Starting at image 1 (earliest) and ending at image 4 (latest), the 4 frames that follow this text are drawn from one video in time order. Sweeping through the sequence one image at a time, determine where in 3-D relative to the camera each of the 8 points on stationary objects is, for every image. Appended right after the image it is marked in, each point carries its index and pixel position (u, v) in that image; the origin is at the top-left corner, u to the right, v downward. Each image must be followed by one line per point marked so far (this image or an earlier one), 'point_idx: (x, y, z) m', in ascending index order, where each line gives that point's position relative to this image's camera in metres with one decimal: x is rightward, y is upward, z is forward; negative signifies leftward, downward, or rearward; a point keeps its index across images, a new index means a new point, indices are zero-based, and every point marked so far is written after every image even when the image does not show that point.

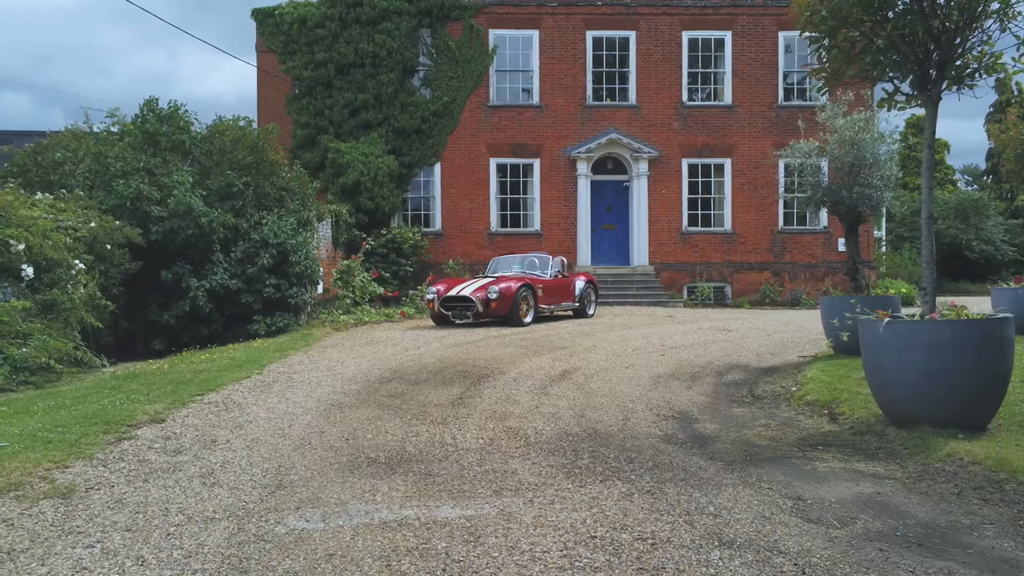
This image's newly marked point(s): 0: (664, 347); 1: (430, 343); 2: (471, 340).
0: (+3.0, -1.2, +14.5) m
1: (-1.5, -1.0, +13.8) m
2: (-0.8, -1.0, +14.2) m
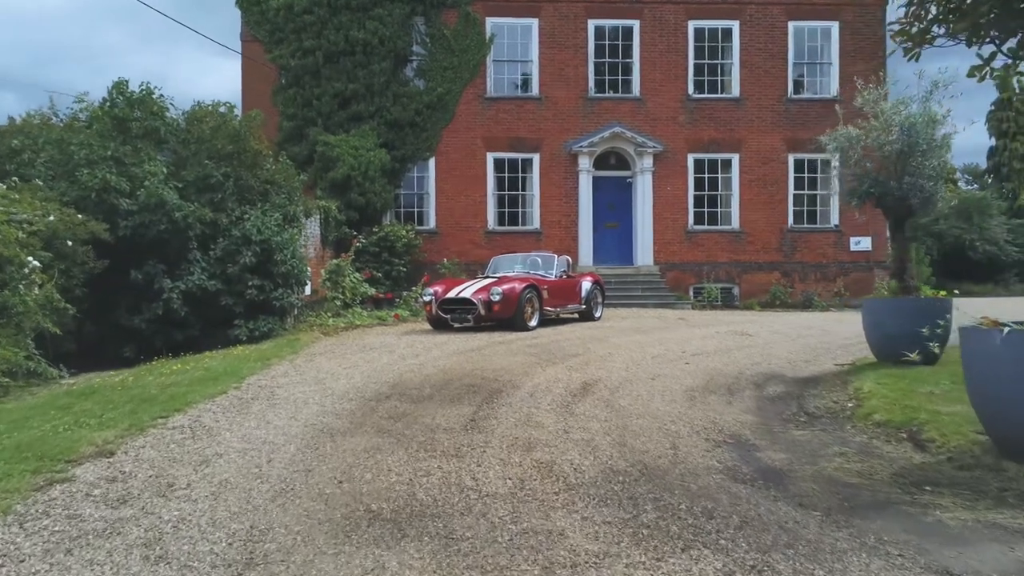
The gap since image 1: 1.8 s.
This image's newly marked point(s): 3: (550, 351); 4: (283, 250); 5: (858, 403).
0: (+3.1, -1.2, +13.3) m
1: (-1.4, -1.1, +12.5) m
2: (-0.6, -1.0, +12.9) m
3: (+0.7, -1.1, +12.7) m
4: (-4.6, +0.8, +14.7) m
5: (+4.1, -1.4, +8.8) m
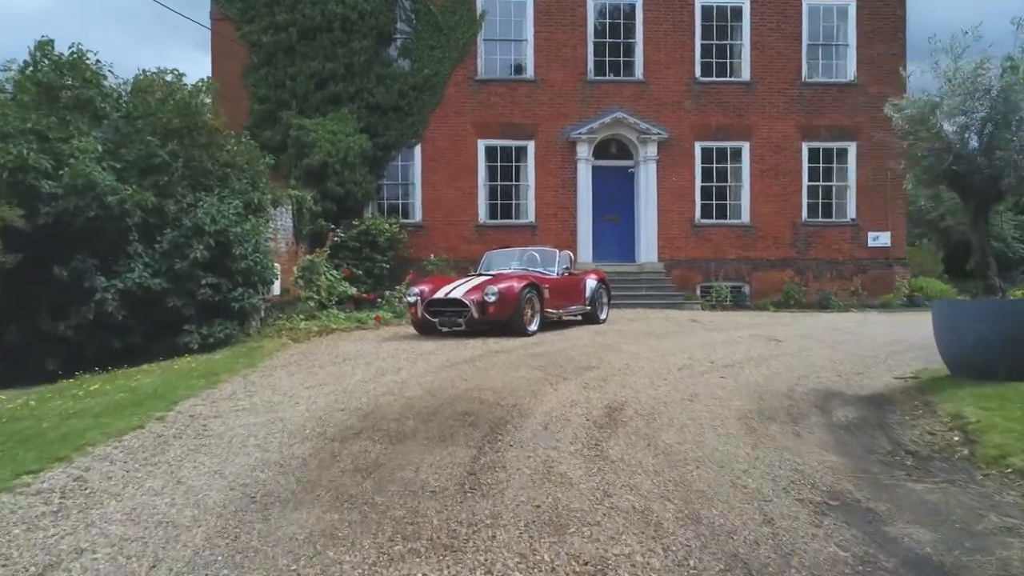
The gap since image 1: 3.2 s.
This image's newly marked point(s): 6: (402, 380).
0: (+3.1, -1.2, +11.2) m
1: (-1.4, -1.0, +10.4) m
2: (-0.6, -1.0, +10.8) m
3: (+0.7, -1.1, +10.7) m
4: (-4.6, +0.8, +12.5) m
5: (+4.2, -1.4, +6.8) m
6: (-1.3, -1.1, +8.8) m
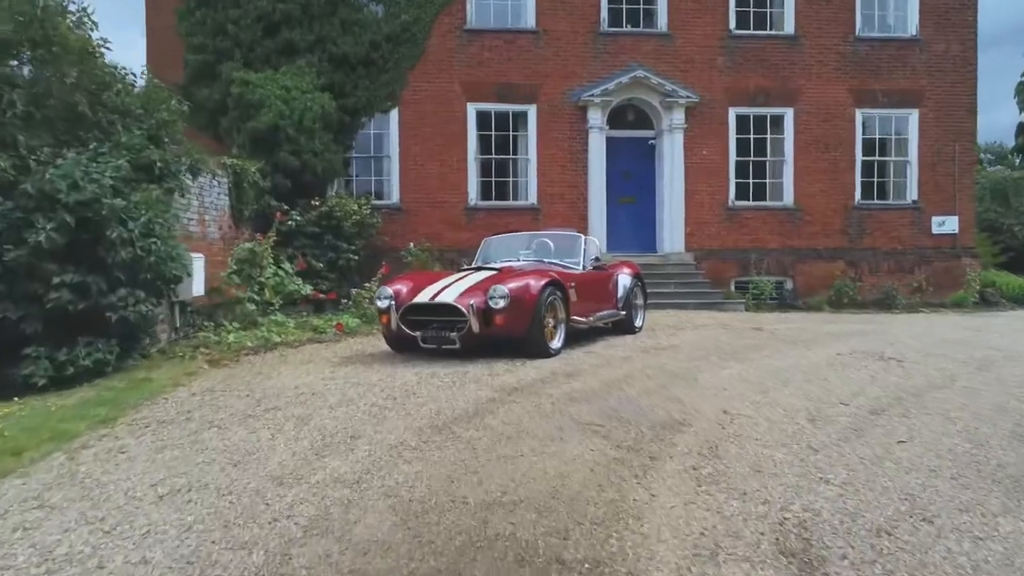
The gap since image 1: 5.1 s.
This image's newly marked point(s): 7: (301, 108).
0: (+3.4, -1.2, +7.0) m
1: (-1.1, -1.1, +6.0) m
2: (-0.3, -1.1, +6.5) m
3: (+1.0, -1.1, +6.4) m
4: (-4.3, +0.8, +8.1) m
5: (+4.6, -1.4, +2.6) m
6: (-1.0, -1.2, +4.5) m
7: (-4.8, +4.1, +16.6) m
